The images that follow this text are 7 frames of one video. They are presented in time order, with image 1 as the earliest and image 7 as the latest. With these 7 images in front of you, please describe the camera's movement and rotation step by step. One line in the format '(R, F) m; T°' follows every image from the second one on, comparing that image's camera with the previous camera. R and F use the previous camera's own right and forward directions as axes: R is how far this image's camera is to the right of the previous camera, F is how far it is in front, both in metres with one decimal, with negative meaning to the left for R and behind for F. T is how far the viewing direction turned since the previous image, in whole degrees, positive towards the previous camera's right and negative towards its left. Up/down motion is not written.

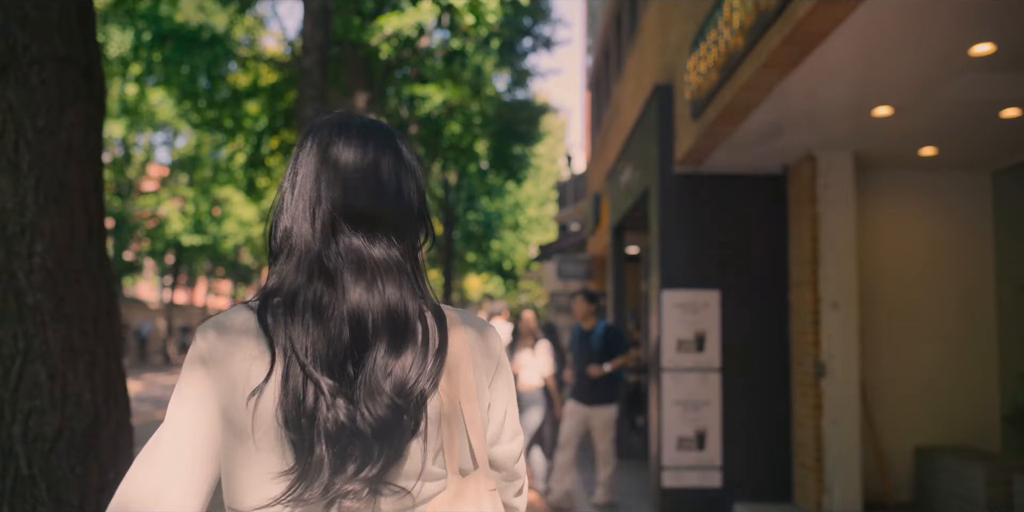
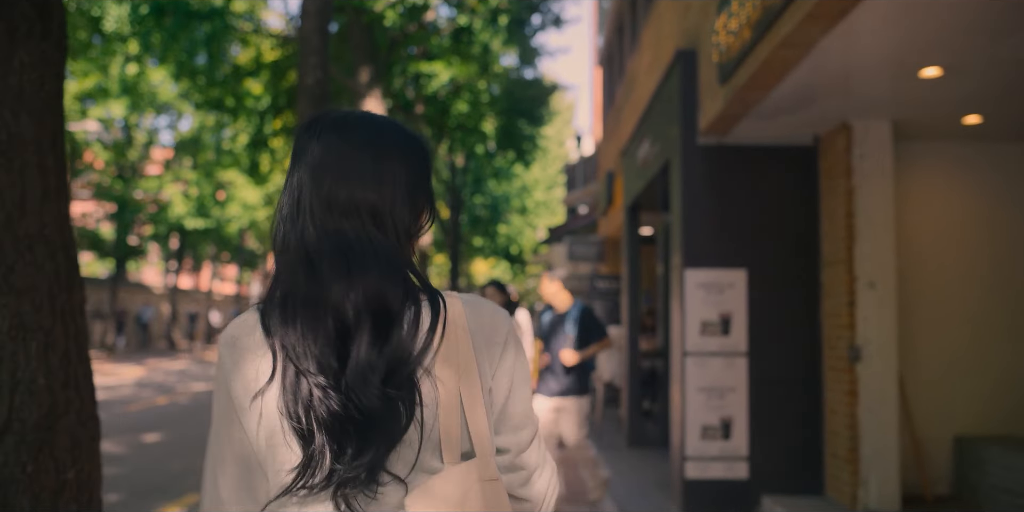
(-0.1, +0.5) m; 0°
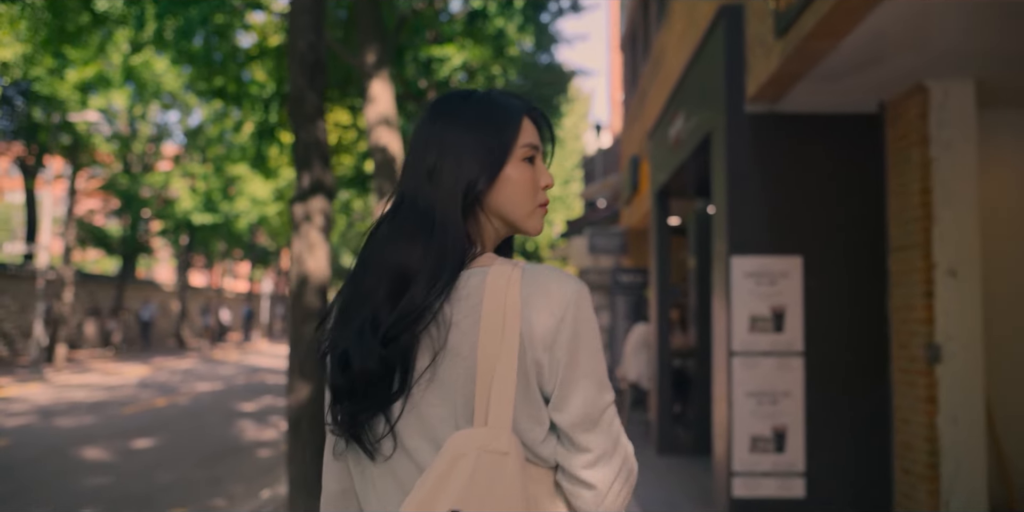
(0.0, +1.0) m; -1°
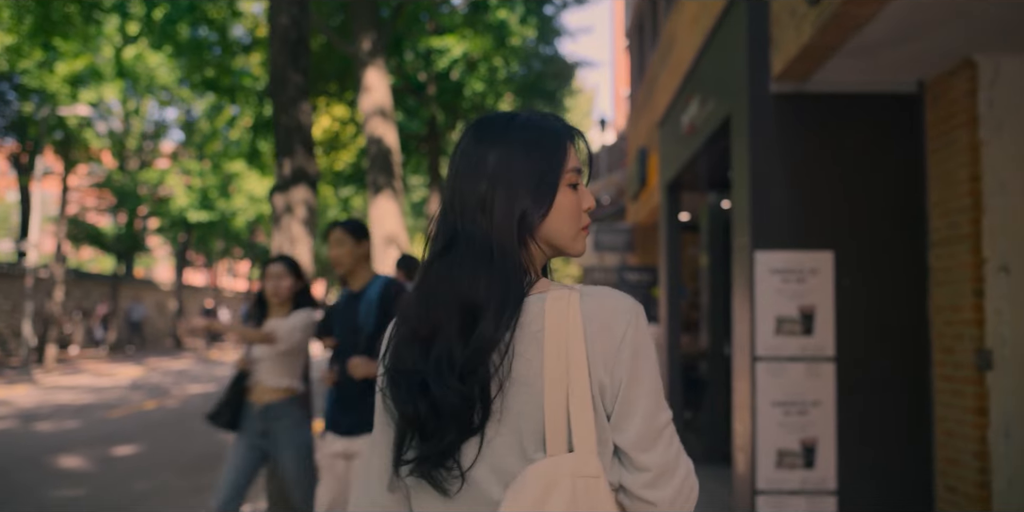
(0.0, +0.7) m; 0°
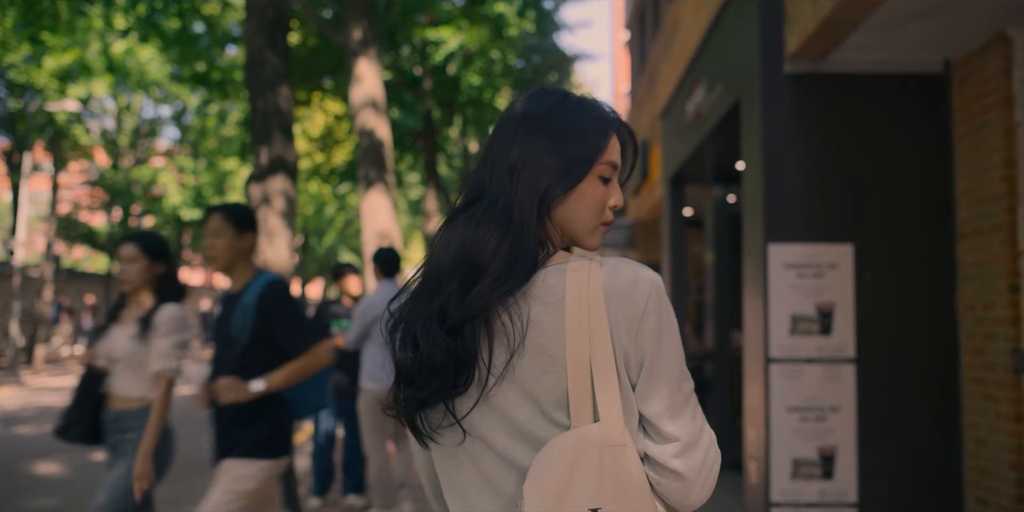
(0.0, +0.5) m; 0°
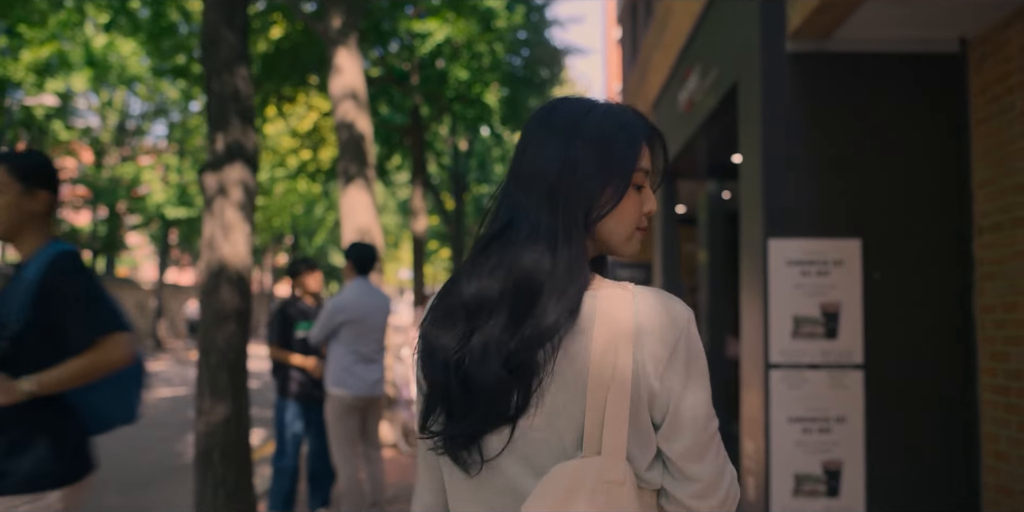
(+0.1, +0.5) m; 0°
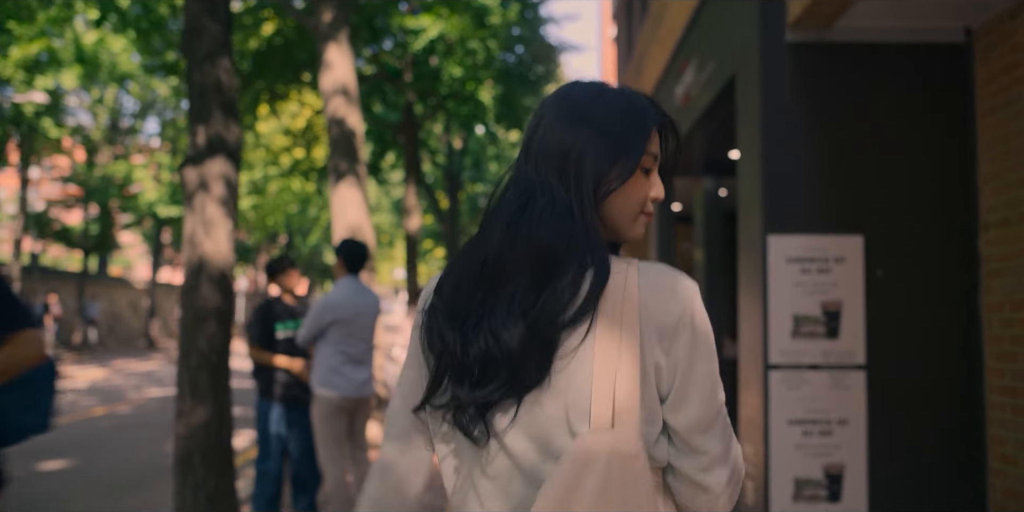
(0.0, +0.2) m; 0°
